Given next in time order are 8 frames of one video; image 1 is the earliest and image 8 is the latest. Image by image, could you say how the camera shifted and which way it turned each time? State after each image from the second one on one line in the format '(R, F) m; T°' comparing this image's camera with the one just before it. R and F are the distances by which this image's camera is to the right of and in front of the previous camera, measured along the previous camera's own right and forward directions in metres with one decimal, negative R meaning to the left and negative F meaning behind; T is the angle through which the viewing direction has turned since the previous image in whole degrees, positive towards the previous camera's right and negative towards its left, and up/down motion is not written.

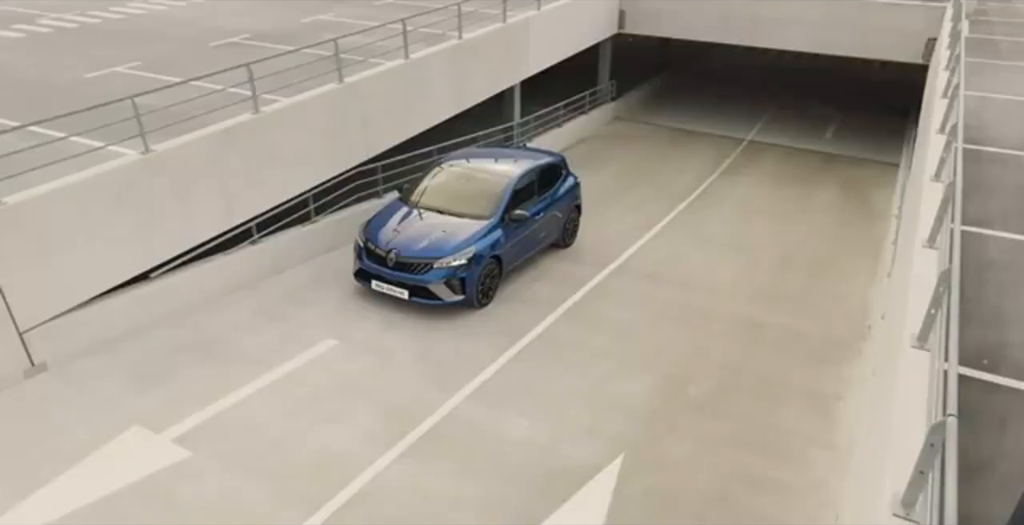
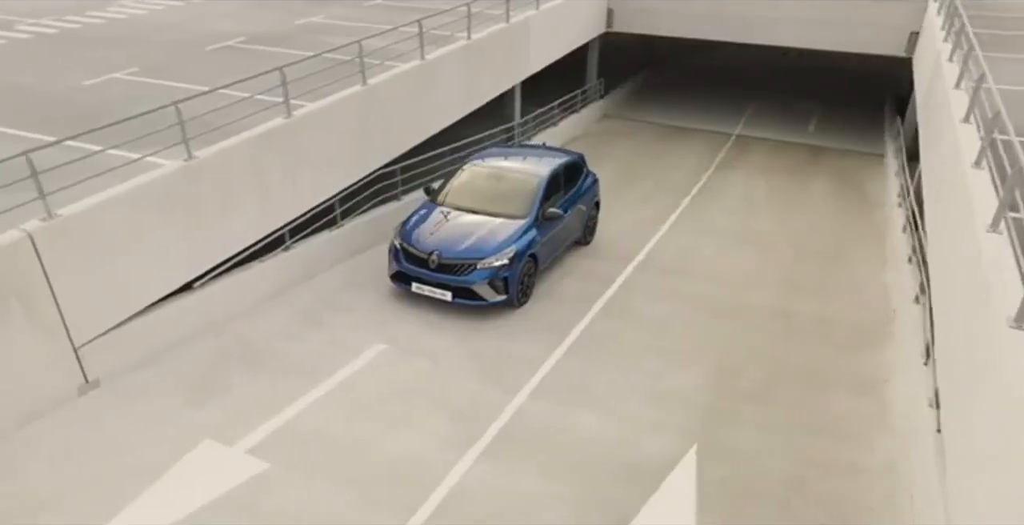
(-0.9, 0.0) m; +3°
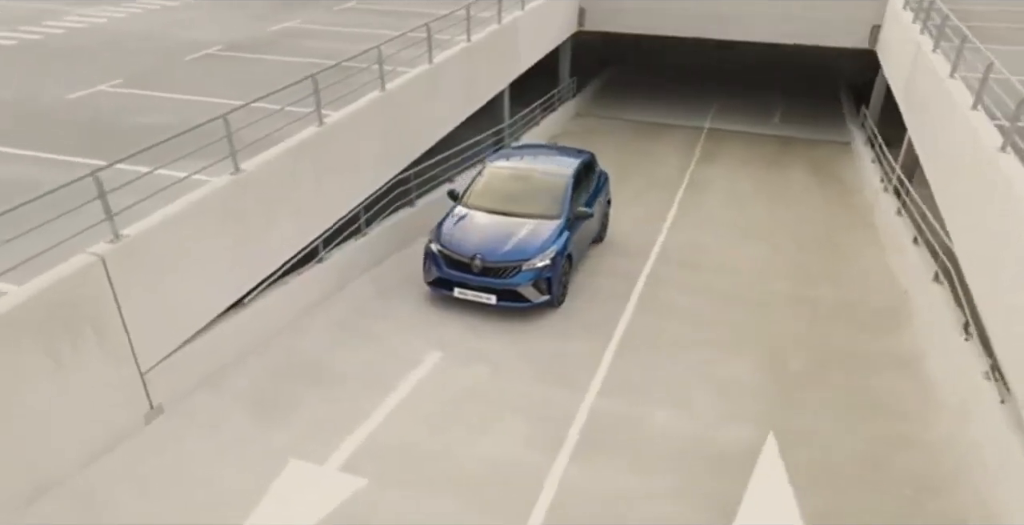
(-1.2, 0.0) m; +5°
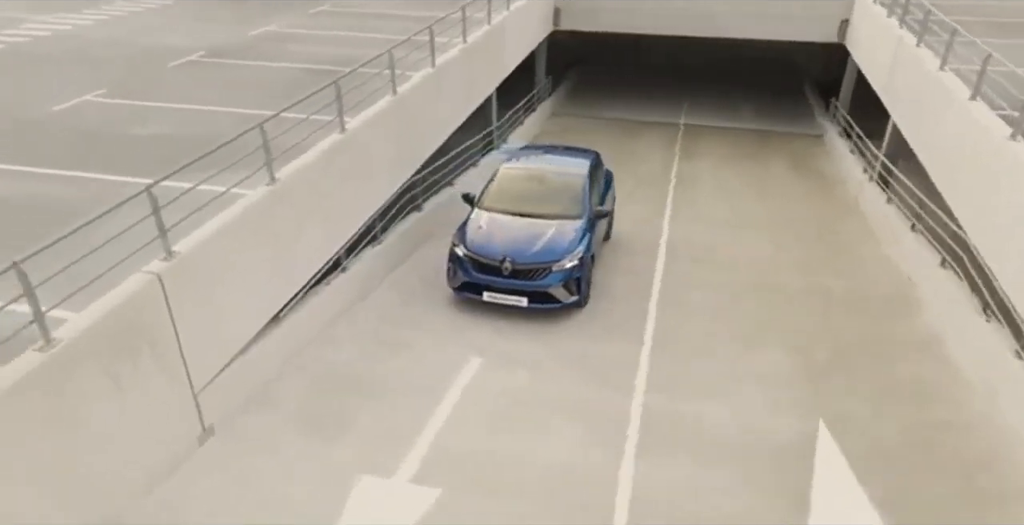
(-0.9, 0.0) m; +4°
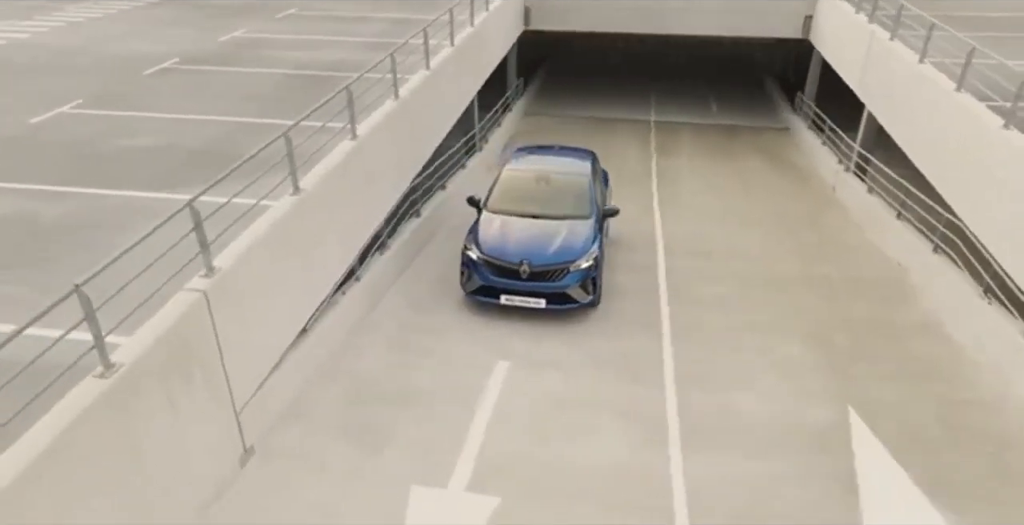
(-0.7, 0.0) m; +4°
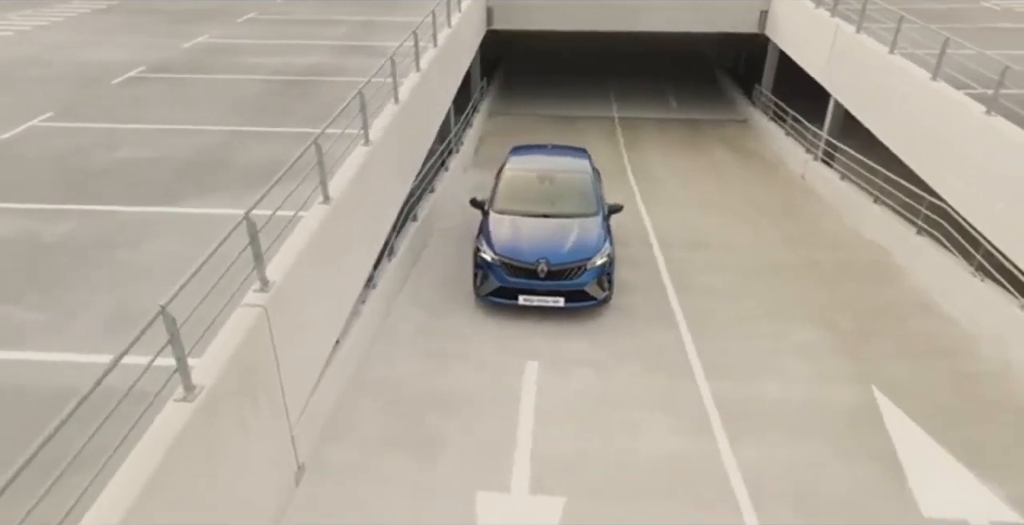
(-0.9, 0.0) m; +5°
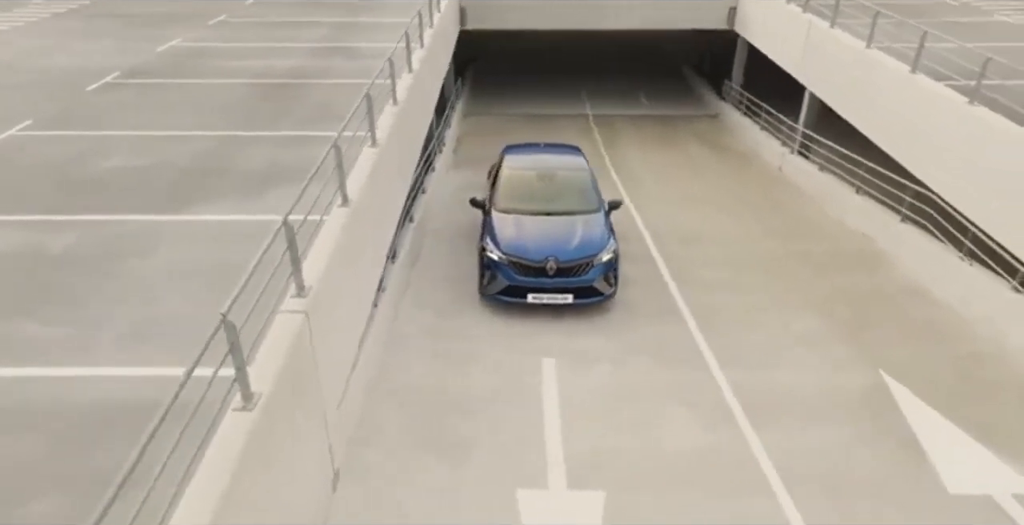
(-0.6, 0.0) m; +3°
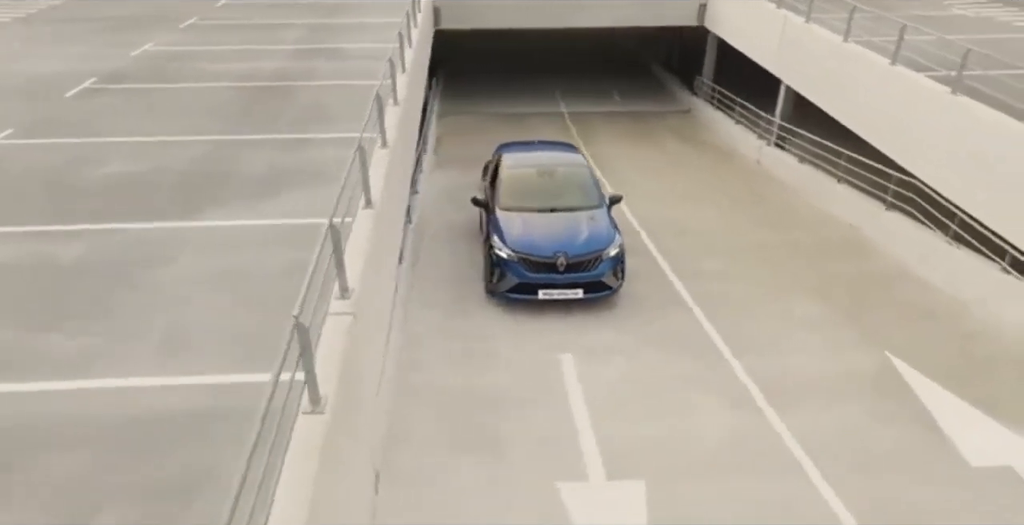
(-0.6, 0.0) m; +3°
